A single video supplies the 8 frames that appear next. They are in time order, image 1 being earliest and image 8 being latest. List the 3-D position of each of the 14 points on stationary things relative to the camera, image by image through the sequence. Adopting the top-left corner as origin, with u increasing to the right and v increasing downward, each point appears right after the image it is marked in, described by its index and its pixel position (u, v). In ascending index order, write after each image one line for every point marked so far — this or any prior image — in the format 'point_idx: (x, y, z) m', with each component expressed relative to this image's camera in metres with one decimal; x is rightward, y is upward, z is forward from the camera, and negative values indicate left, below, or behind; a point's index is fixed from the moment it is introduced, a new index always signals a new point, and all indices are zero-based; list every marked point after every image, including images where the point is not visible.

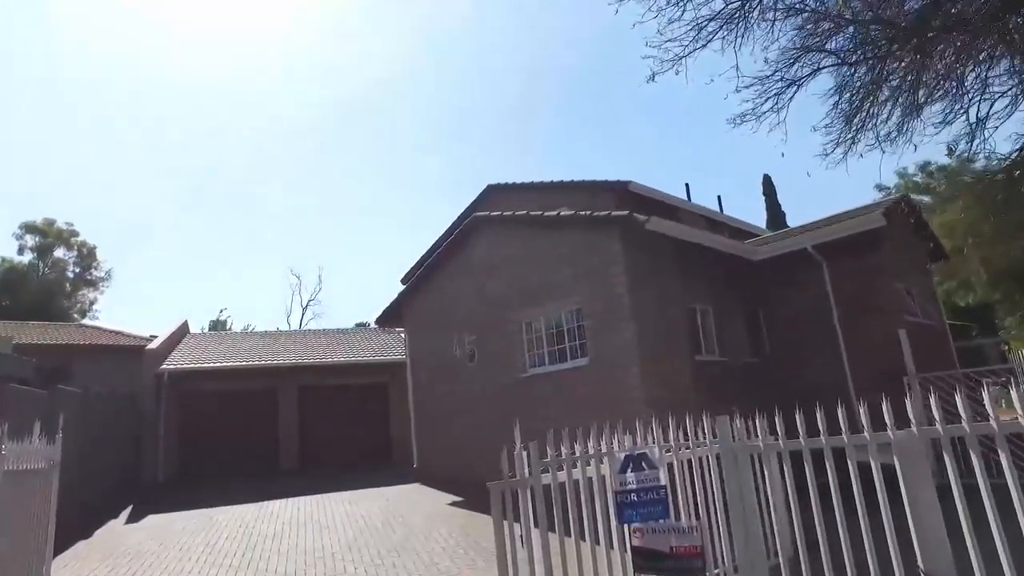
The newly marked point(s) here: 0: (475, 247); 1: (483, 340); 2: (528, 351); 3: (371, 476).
0: (-0.8, +0.9, +13.7) m
1: (-0.5, -1.1, +13.1) m
2: (+0.3, -1.3, +12.4) m
3: (-3.6, -4.9, +16.2) m
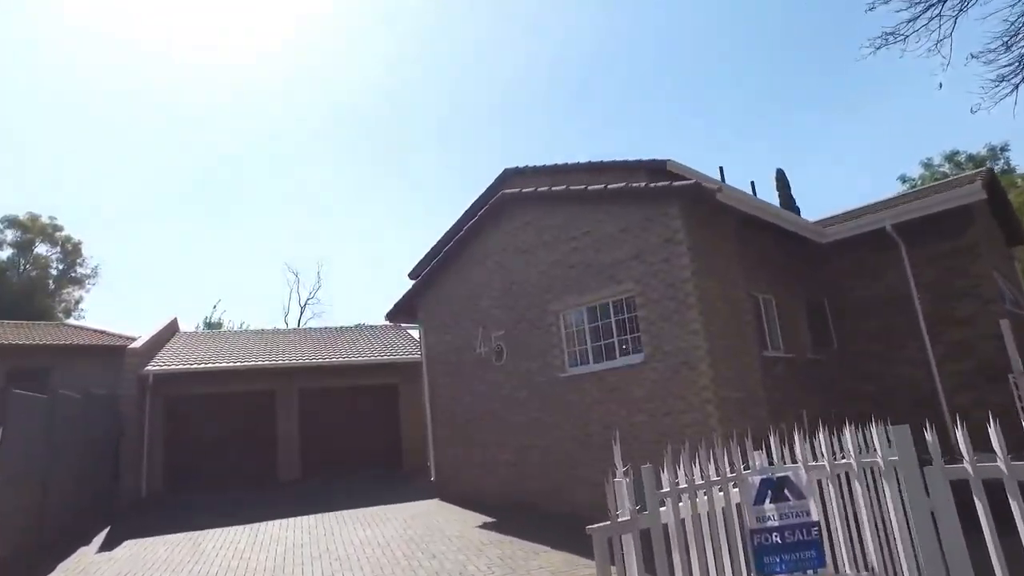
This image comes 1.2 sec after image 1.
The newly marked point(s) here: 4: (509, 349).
0: (-0.1, +1.1, +12.0) m
1: (+0.1, -0.9, +11.5) m
2: (+1.0, -1.0, +10.8) m
3: (-3.0, -4.7, +14.6) m
4: (0.0, -1.1, +11.6) m
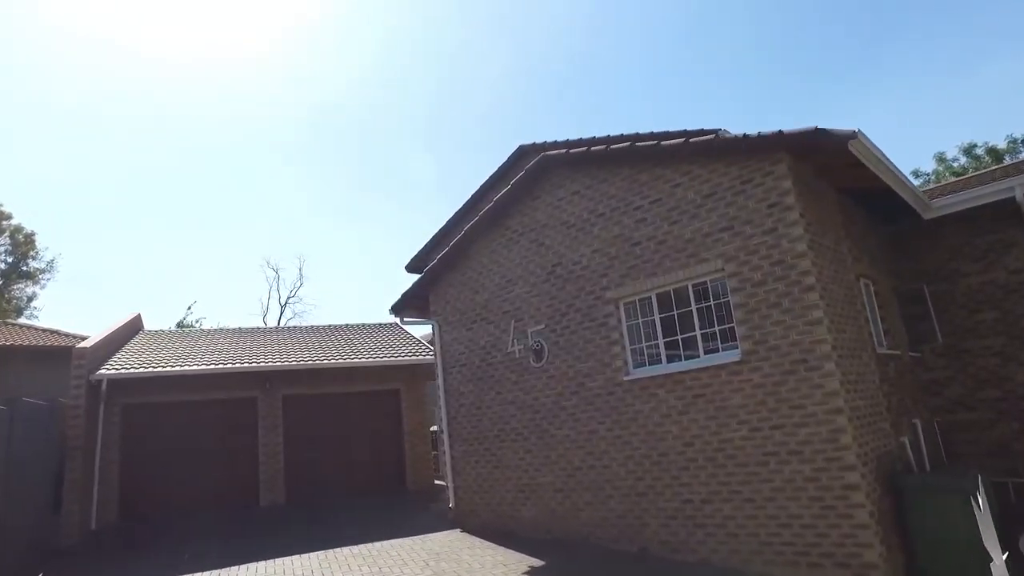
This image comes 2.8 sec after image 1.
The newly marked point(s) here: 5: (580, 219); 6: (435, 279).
0: (+0.5, +1.4, +9.9) m
1: (+0.7, -0.6, +9.3) m
2: (+1.6, -0.8, +8.7) m
3: (-2.5, -4.5, +12.3) m
4: (+0.6, -0.9, +9.4) m
5: (+1.0, +1.0, +9.3) m
6: (-1.4, +0.2, +11.4) m
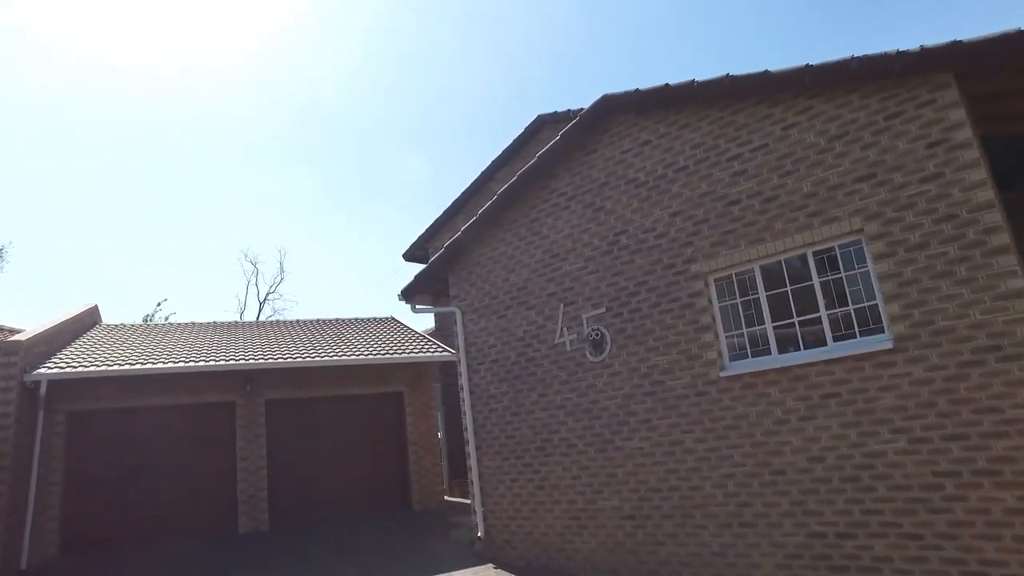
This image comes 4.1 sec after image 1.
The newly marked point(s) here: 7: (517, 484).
0: (+1.1, +1.7, +8.0) m
1: (+1.4, -0.3, +7.4) m
2: (+2.3, -0.5, +6.8) m
3: (-2.0, -4.2, +10.2) m
4: (+1.3, -0.6, +7.5) m
5: (+1.7, +1.3, +7.4) m
6: (-0.8, +0.5, +9.4) m
7: (+0.1, -2.6, +8.3) m
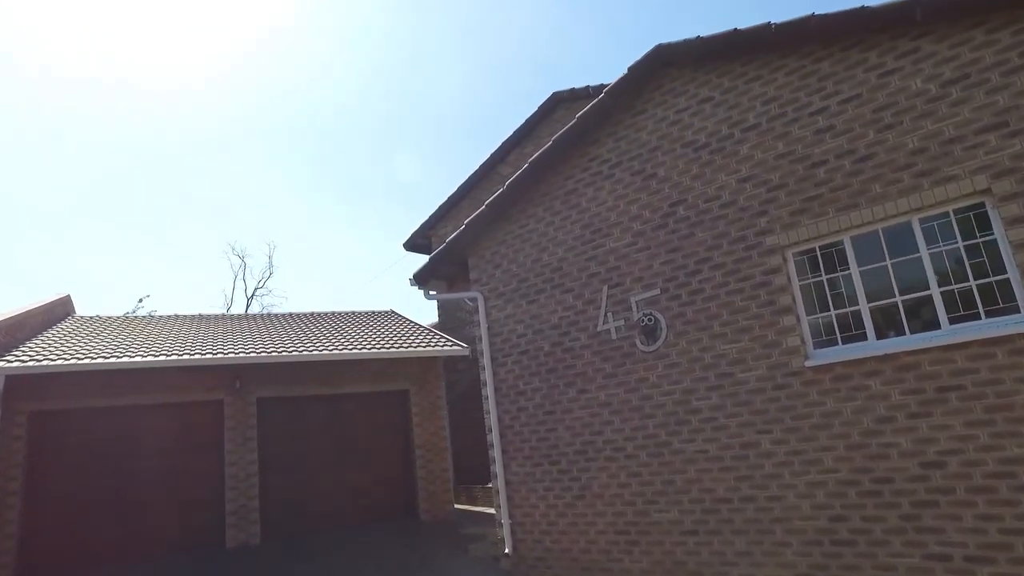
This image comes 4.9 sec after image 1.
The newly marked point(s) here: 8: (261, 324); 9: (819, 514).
0: (+1.5, +1.9, +7.0) m
1: (+1.8, -0.1, +6.4) m
2: (+2.7, -0.2, +5.8) m
3: (-1.6, -3.9, +9.1) m
4: (+1.7, -0.4, +6.5) m
5: (+2.1, +1.6, +6.4) m
6: (-0.5, +0.7, +8.3) m
7: (+0.5, -2.4, +7.2) m
8: (-5.4, -0.8, +13.5) m
9: (+2.7, -2.0, +5.4) m
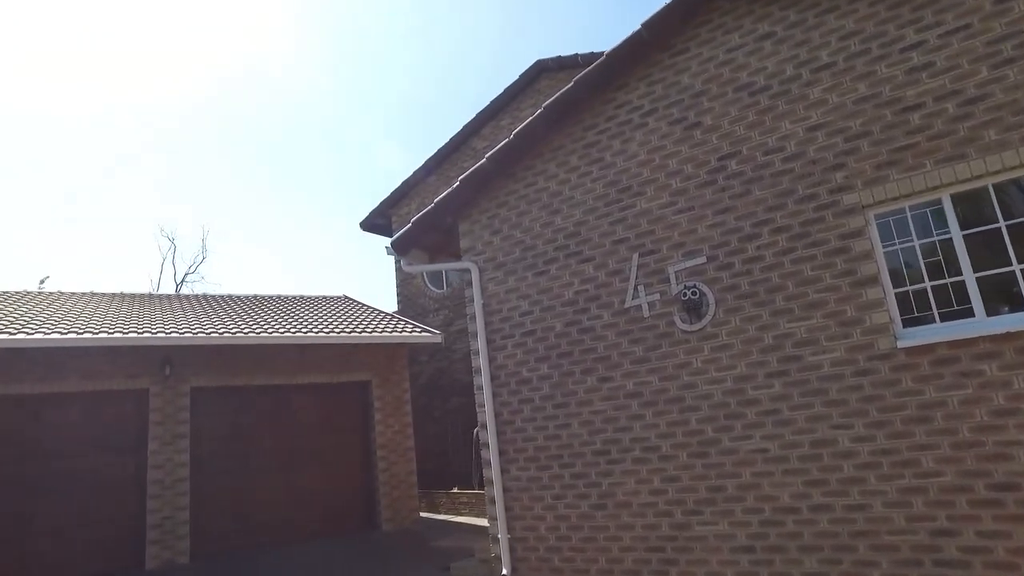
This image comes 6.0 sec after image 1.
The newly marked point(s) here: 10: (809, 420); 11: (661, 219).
0: (+1.7, +2.2, +5.9) m
1: (+2.0, +0.2, +5.3) m
2: (+3.0, 0.0, +4.8) m
3: (-1.8, -3.6, +7.6) m
4: (+1.8, -0.1, +5.4) m
5: (+2.3, +1.8, +5.4) m
6: (-0.4, +1.1, +7.1) m
7: (+0.5, -2.1, +6.0) m
8: (-5.9, -0.3, +11.7) m
9: (+2.9, -1.7, +4.4) m
10: (+2.3, -1.0, +4.9) m
11: (+1.4, +0.7, +5.8) m
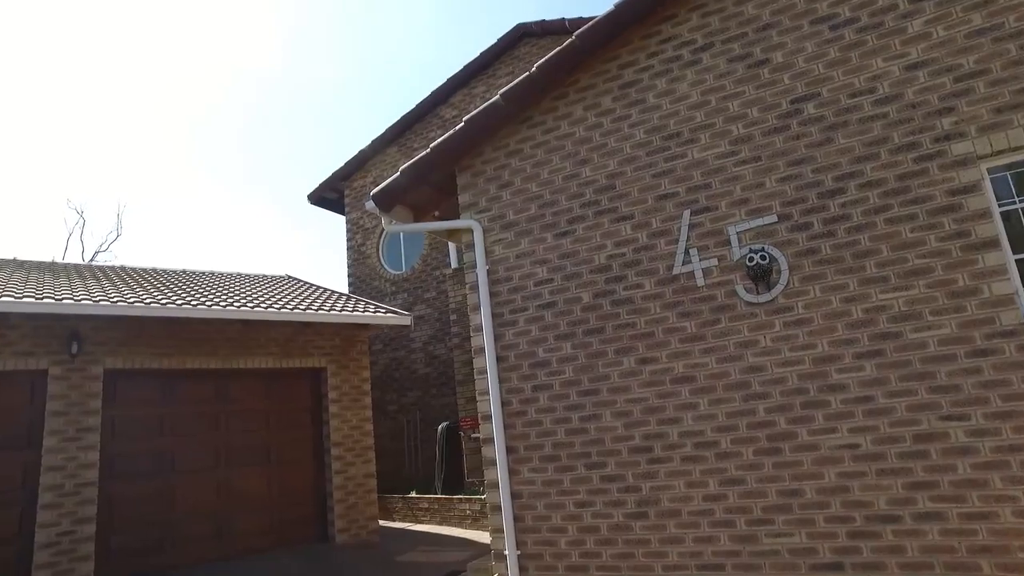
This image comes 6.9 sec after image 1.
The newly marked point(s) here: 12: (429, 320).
0: (+2.0, +2.5, +5.0) m
1: (+2.2, +0.4, +4.5) m
2: (+3.3, +0.2, +4.1) m
3: (-1.9, -3.2, +6.3) m
4: (+2.1, +0.2, +4.5) m
5: (+2.6, +2.1, +4.6) m
6: (-0.3, +1.4, +5.9) m
7: (+0.6, -1.7, +4.9) m
8: (-6.4, +0.2, +9.9) m
9: (+3.2, -1.5, +3.6) m
10: (+2.6, -0.8, +4.1) m
11: (+1.6, +0.9, +4.9) m
12: (-1.5, -0.6, +11.6) m
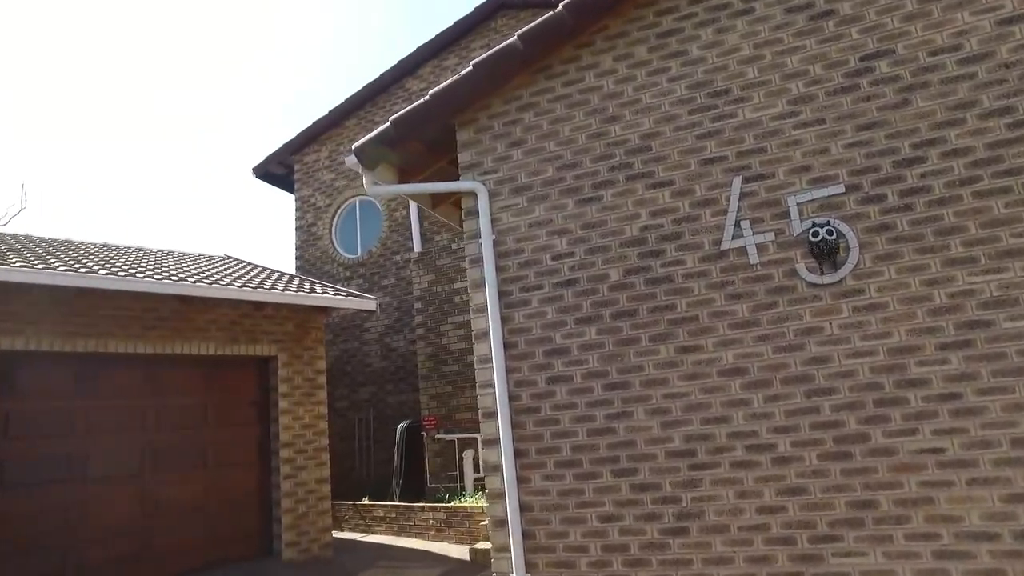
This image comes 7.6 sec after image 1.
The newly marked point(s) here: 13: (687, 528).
0: (+2.2, +2.6, +4.4) m
1: (+2.4, +0.6, +3.9) m
2: (+3.5, +0.3, +3.6) m
3: (-2.0, -2.9, +5.2) m
4: (+2.3, +0.3, +3.9) m
5: (+2.9, +2.2, +4.1) m
6: (-0.2, +1.6, +5.1) m
7: (+0.7, -1.6, +4.2) m
8: (-6.7, +0.6, +8.3) m
9: (+3.4, -1.4, +3.2) m
10: (+2.8, -0.7, +3.5) m
11: (+1.8, +1.1, +4.2) m
12: (-2.1, -0.4, +10.5) m
13: (+1.1, -1.5, +4.0) m
